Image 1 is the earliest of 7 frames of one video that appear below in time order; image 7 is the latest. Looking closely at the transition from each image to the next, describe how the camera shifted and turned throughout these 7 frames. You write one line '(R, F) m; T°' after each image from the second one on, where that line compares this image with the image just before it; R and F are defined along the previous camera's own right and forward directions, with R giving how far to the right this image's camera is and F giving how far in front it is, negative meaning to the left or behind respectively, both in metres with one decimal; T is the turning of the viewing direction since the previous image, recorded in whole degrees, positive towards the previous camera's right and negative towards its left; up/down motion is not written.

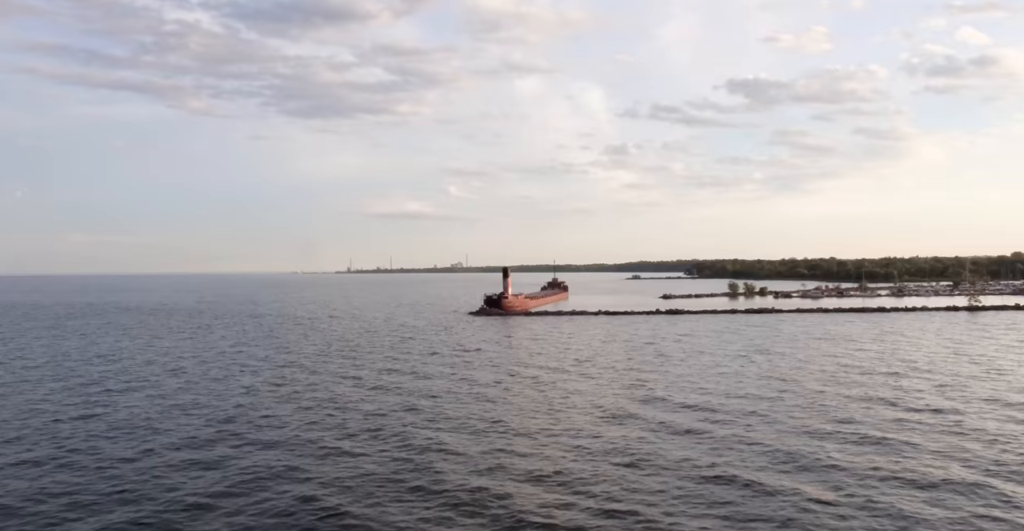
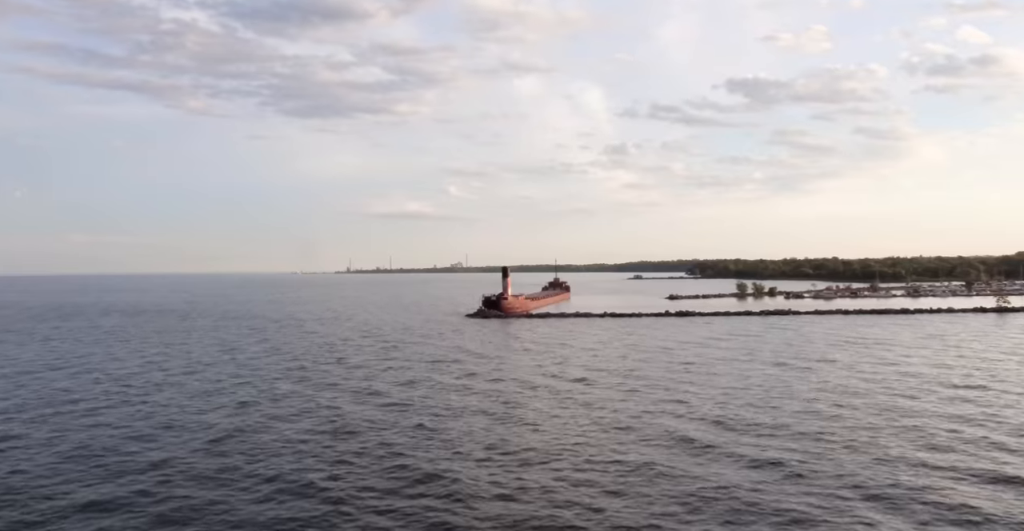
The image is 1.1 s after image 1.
(-0.1, +4.9) m; 0°
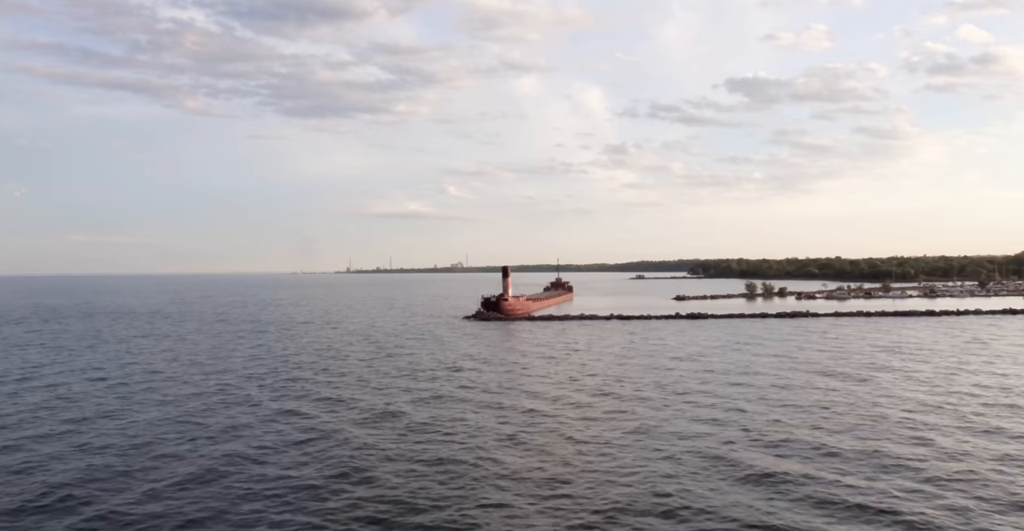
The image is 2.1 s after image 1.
(-0.1, +4.5) m; 0°
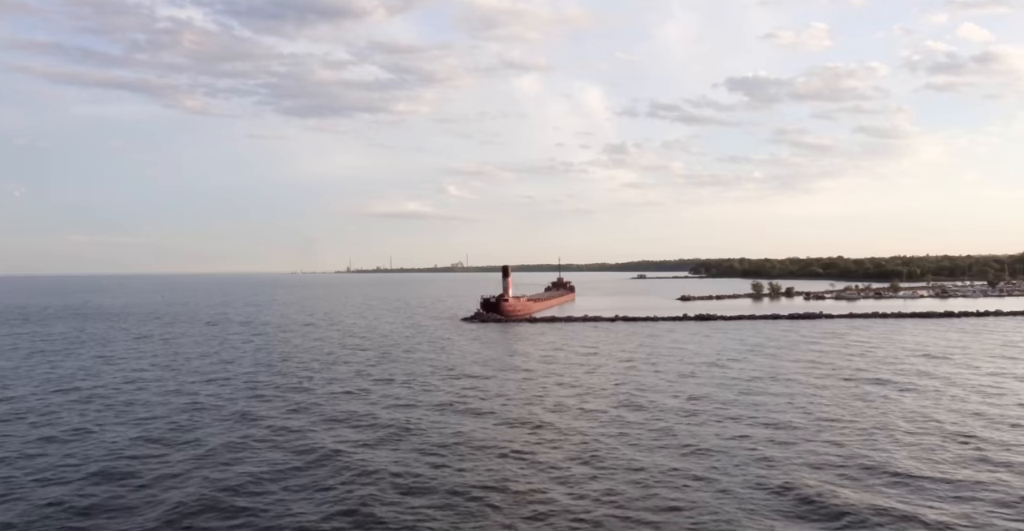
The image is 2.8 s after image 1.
(0.0, +3.1) m; 0°
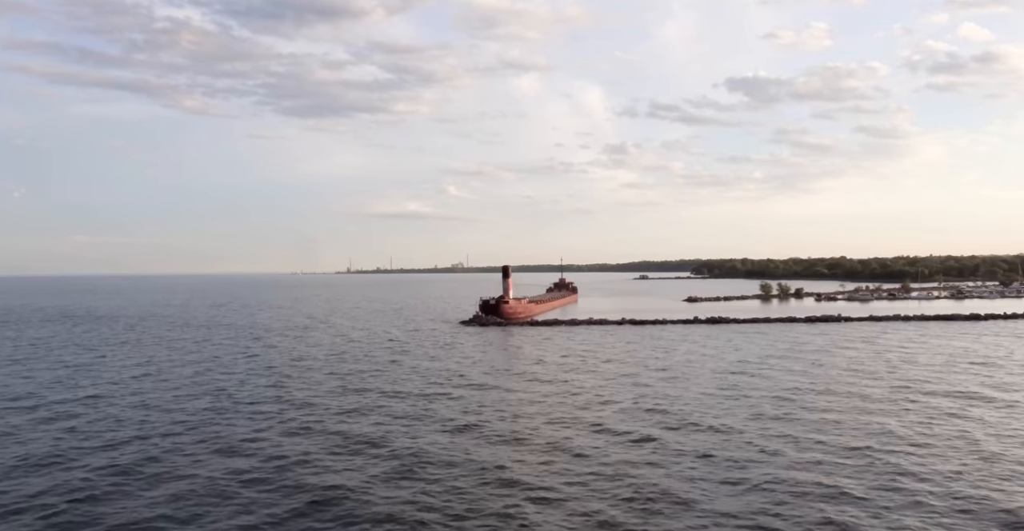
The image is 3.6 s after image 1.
(-0.1, +3.8) m; 0°
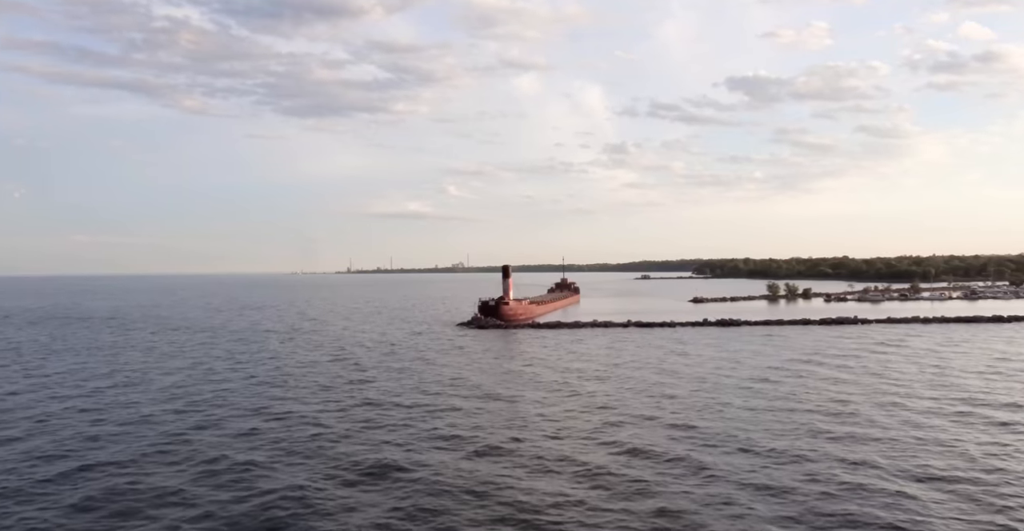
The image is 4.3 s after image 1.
(0.0, +3.1) m; 0°
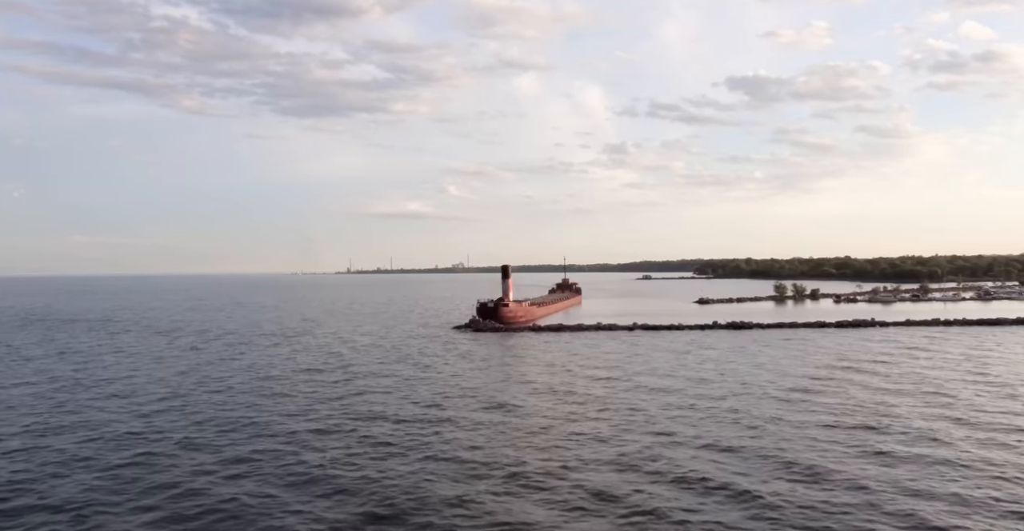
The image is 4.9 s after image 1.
(0.0, +3.0) m; 0°
